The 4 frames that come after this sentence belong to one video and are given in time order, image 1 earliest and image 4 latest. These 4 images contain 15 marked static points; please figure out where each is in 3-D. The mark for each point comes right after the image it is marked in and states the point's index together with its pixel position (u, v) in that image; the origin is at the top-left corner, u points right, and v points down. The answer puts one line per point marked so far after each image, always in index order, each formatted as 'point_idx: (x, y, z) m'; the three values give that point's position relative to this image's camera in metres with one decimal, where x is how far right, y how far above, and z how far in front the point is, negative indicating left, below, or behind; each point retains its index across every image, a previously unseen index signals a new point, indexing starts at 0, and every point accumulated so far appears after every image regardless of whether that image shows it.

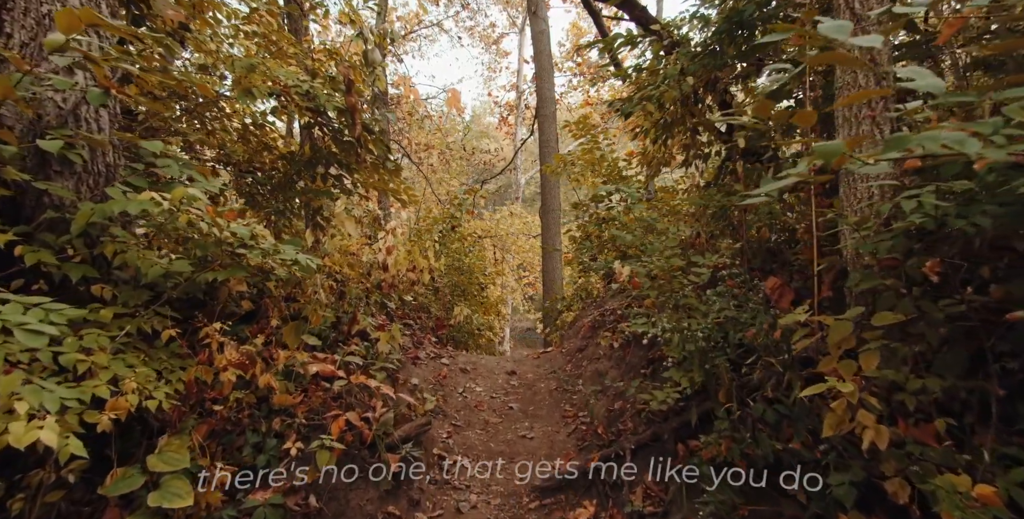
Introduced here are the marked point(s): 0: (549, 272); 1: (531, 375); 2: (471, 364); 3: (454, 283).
0: (+0.5, -0.2, +10.2) m
1: (+0.2, -1.1, +5.9) m
2: (-0.4, -1.0, +6.3) m
3: (-0.8, -0.3, +9.5) m
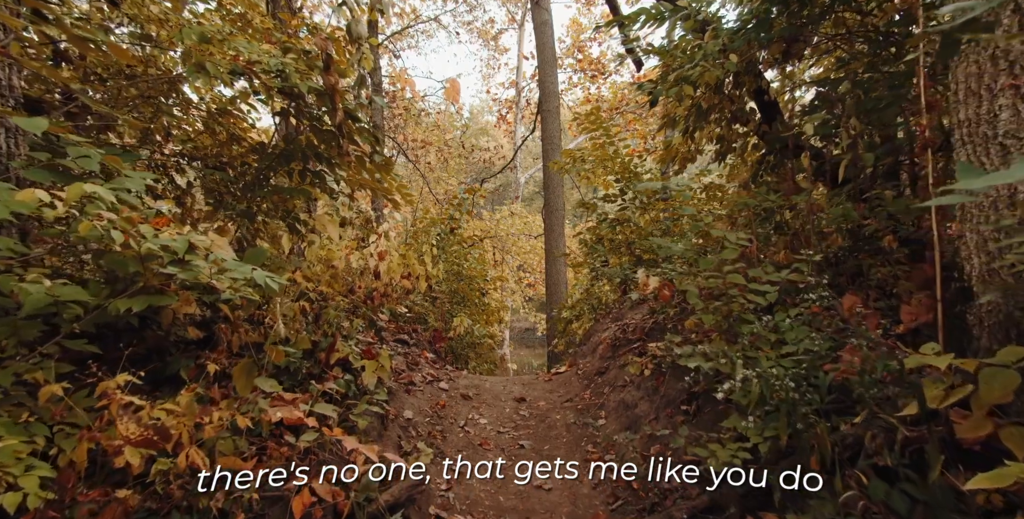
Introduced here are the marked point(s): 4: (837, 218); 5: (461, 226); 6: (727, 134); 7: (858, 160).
0: (+0.6, -0.3, +9.4) m
1: (+0.2, -1.1, +5.2) m
2: (-0.3, -1.1, +5.5) m
3: (-0.8, -0.4, +8.7) m
4: (+1.8, +0.2, +3.6) m
5: (-0.7, +0.5, +8.8) m
6: (+1.7, +1.0, +5.1) m
7: (+1.9, +0.6, +3.6) m
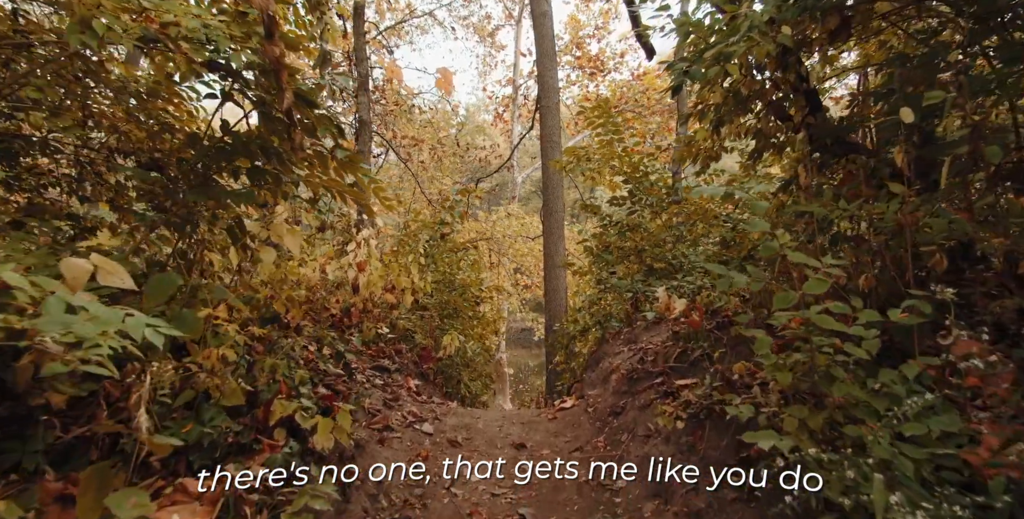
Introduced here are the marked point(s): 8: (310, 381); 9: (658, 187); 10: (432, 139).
0: (+0.6, -0.4, +8.5) m
1: (+0.2, -1.2, +4.3) m
2: (-0.3, -1.2, +4.6) m
3: (-0.8, -0.5, +7.8) m
4: (+1.8, +0.1, +2.7) m
5: (-0.7, +0.3, +7.9) m
6: (+1.6, +0.8, +4.2) m
7: (+1.9, +0.4, +2.7) m
8: (-1.1, -0.6, +3.6) m
9: (+1.4, +0.7, +6.1) m
10: (-1.3, +1.9, +10.6) m
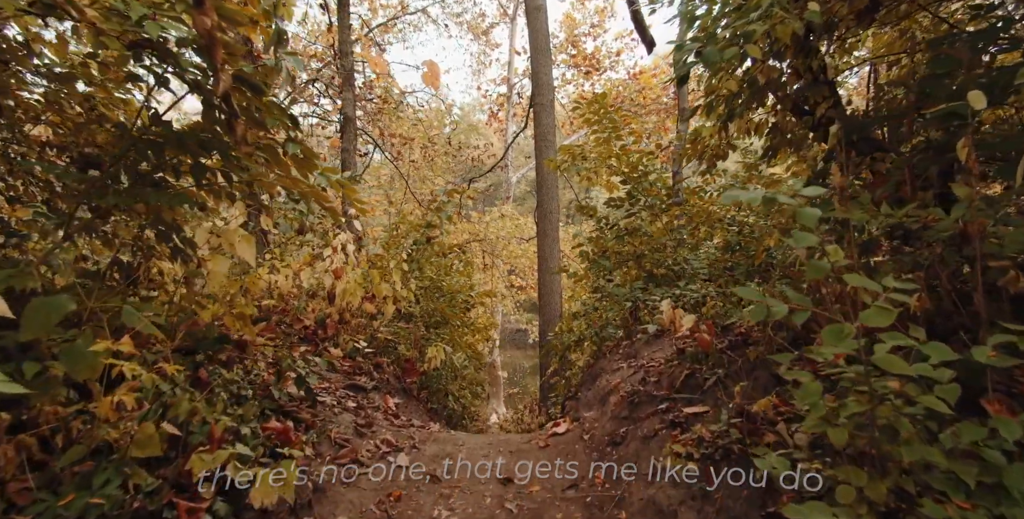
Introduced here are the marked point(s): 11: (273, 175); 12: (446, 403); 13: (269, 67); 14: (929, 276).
0: (+0.4, -0.4, +8.0) m
1: (+0.1, -1.3, +3.8) m
2: (-0.4, -1.2, +4.1) m
3: (-0.9, -0.6, +7.3) m
4: (+1.7, 0.0, +2.2) m
5: (-0.8, +0.3, +7.4) m
6: (+1.6, +0.8, +3.8) m
7: (+1.8, +0.4, +2.2) m
8: (-1.2, -0.7, +3.1) m
9: (+1.3, +0.6, +5.6) m
10: (-1.4, +1.9, +10.0) m
11: (-1.1, +0.4, +3.1) m
12: (-0.7, -1.5, +7.1) m
13: (-1.1, +0.8, +2.9) m
14: (+1.6, -0.1, +2.5) m
